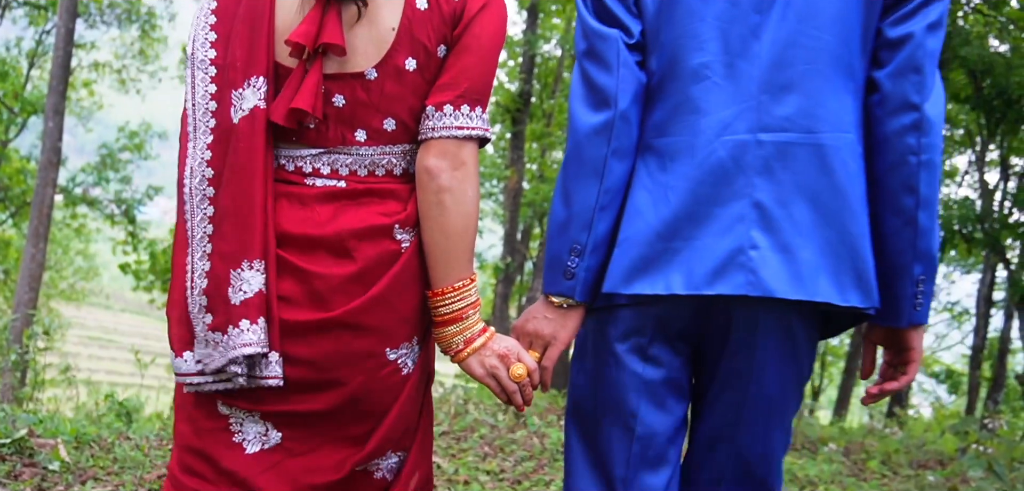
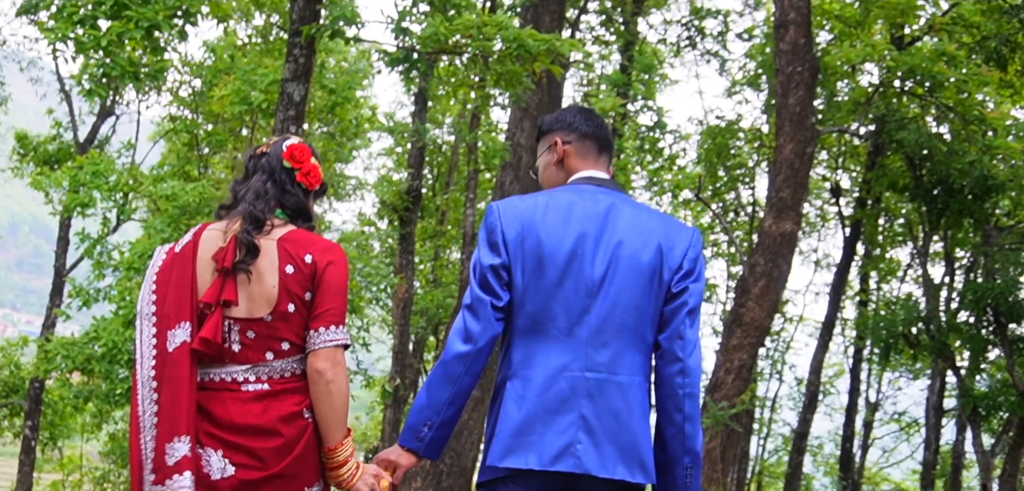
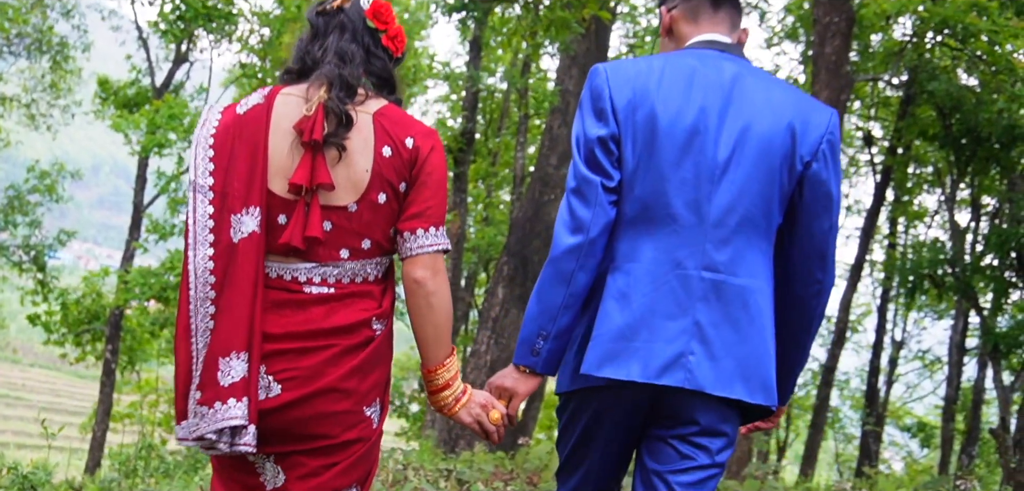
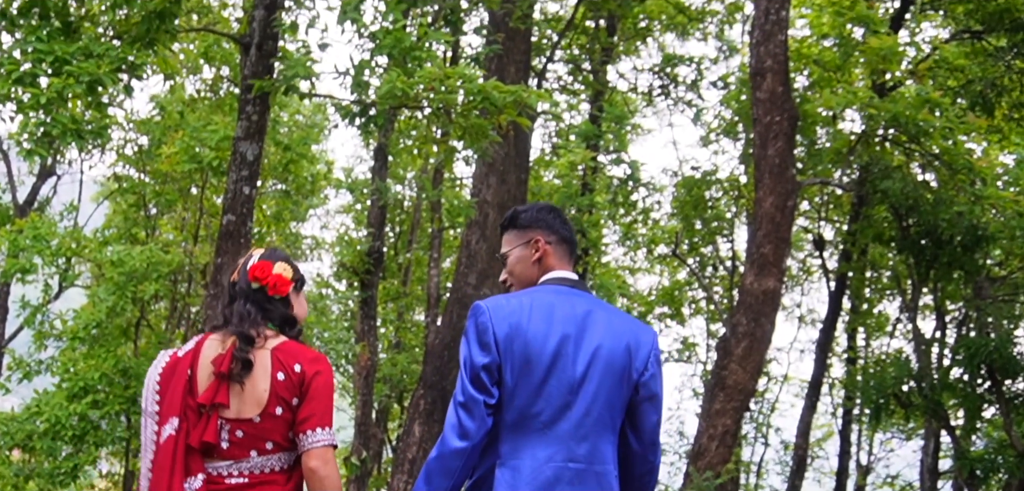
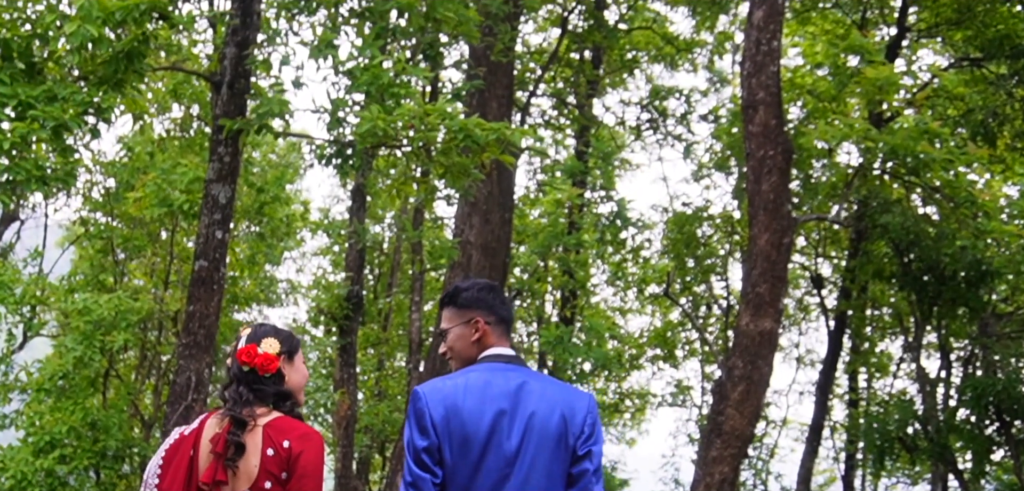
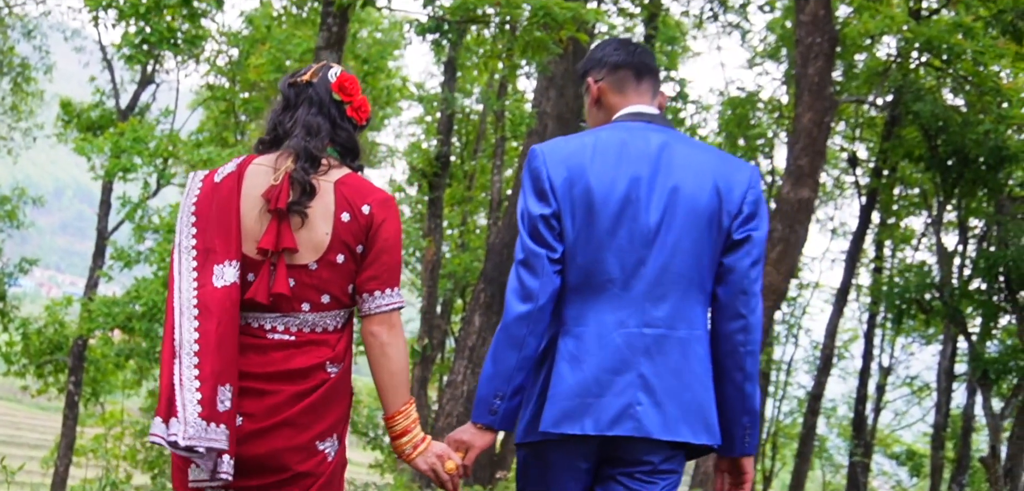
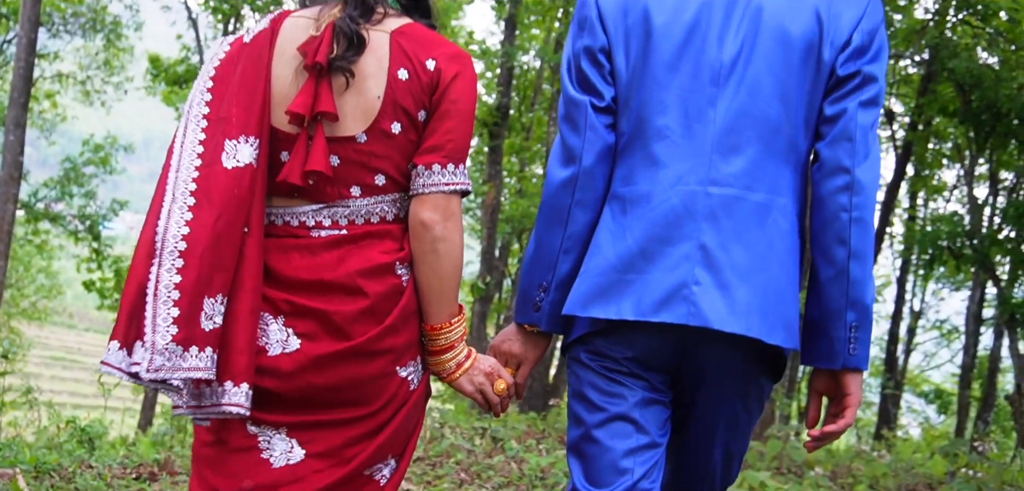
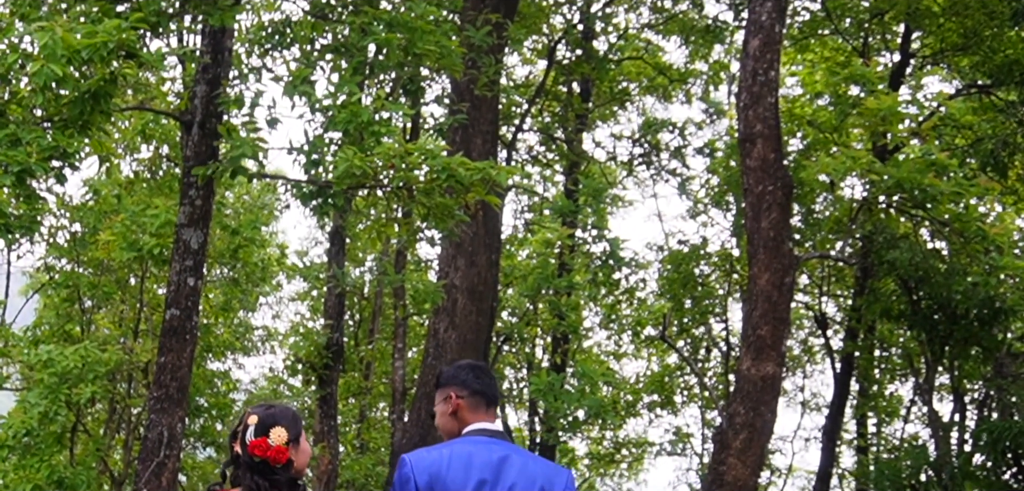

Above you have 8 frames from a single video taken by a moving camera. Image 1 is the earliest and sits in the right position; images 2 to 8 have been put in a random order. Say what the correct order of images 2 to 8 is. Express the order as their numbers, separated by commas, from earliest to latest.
7, 3, 6, 2, 4, 5, 8
